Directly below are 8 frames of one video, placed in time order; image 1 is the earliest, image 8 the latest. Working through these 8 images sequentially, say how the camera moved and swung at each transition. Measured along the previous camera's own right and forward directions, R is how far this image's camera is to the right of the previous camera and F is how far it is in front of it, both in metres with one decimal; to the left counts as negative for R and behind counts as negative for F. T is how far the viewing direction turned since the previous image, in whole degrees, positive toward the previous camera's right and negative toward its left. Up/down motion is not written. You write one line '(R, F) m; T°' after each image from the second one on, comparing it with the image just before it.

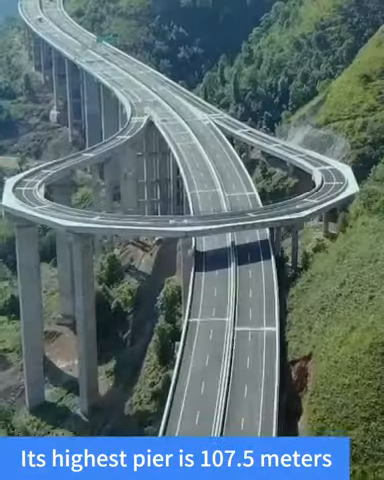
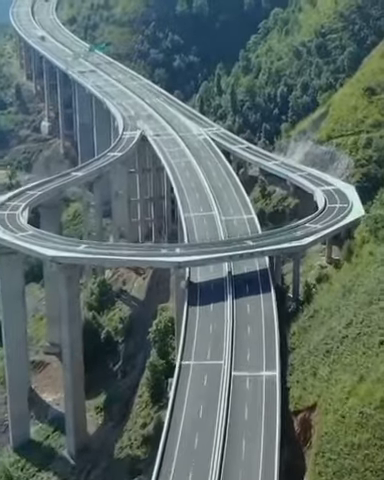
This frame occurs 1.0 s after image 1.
(+0.5, +6.8) m; 0°
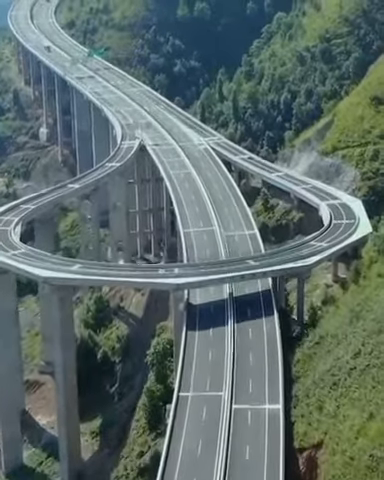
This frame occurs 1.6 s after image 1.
(+0.3, +4.3) m; 0°
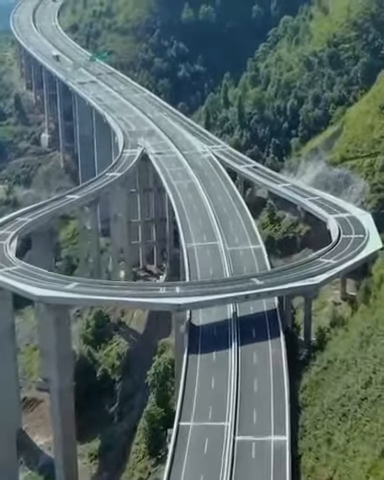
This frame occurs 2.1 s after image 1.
(+0.3, +3.7) m; 0°
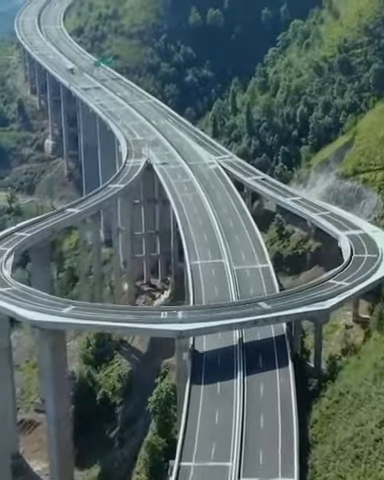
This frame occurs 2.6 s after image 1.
(+0.4, +4.4) m; 0°
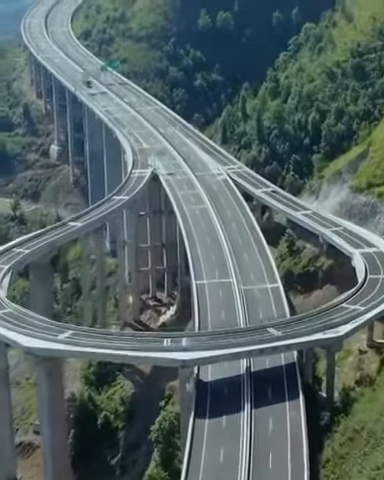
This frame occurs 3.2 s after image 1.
(+0.4, +4.4) m; -1°
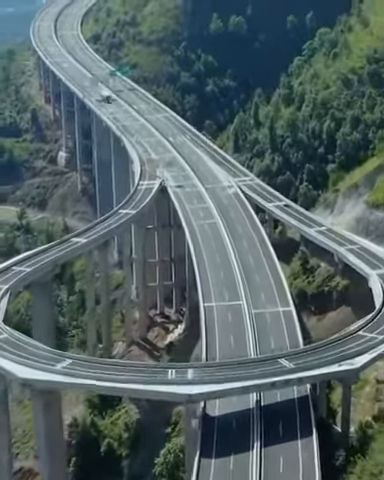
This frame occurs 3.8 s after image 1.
(+0.4, +4.4) m; -1°
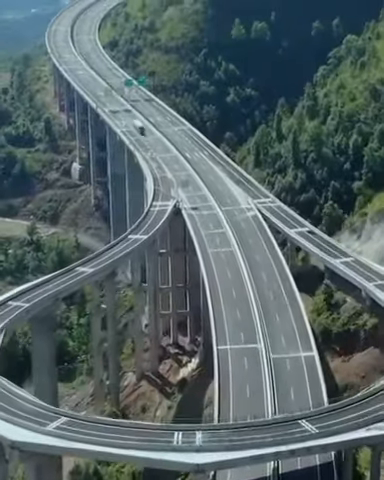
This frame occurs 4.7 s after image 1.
(+0.7, +7.6) m; -1°
